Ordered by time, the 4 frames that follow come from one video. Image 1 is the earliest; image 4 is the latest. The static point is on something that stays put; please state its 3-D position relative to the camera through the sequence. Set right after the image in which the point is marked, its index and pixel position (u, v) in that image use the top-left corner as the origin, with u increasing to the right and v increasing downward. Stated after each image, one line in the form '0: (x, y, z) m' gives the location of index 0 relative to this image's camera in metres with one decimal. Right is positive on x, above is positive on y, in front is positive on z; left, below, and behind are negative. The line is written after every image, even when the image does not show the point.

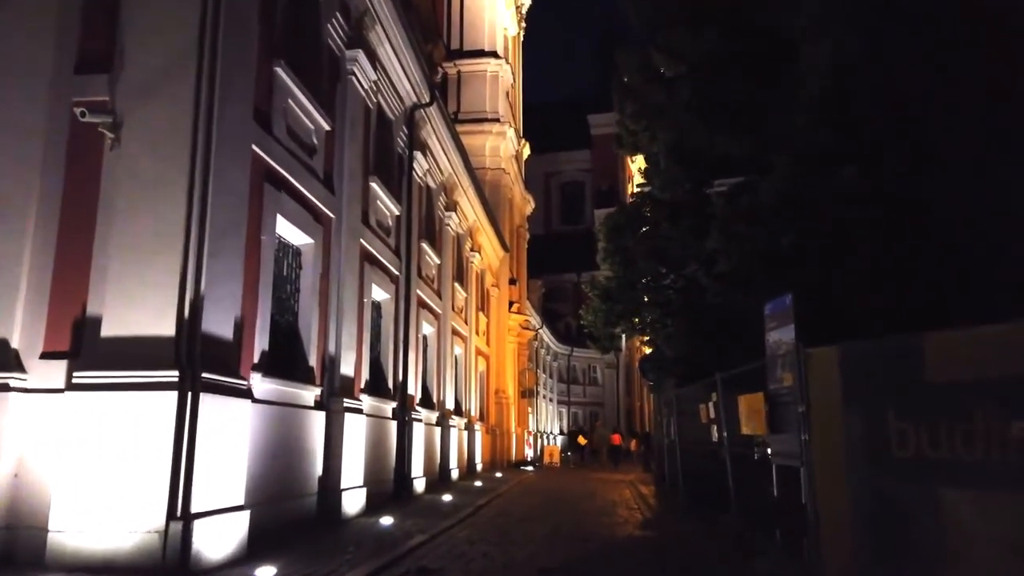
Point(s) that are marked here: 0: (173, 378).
0: (-3.6, -0.9, +7.7) m
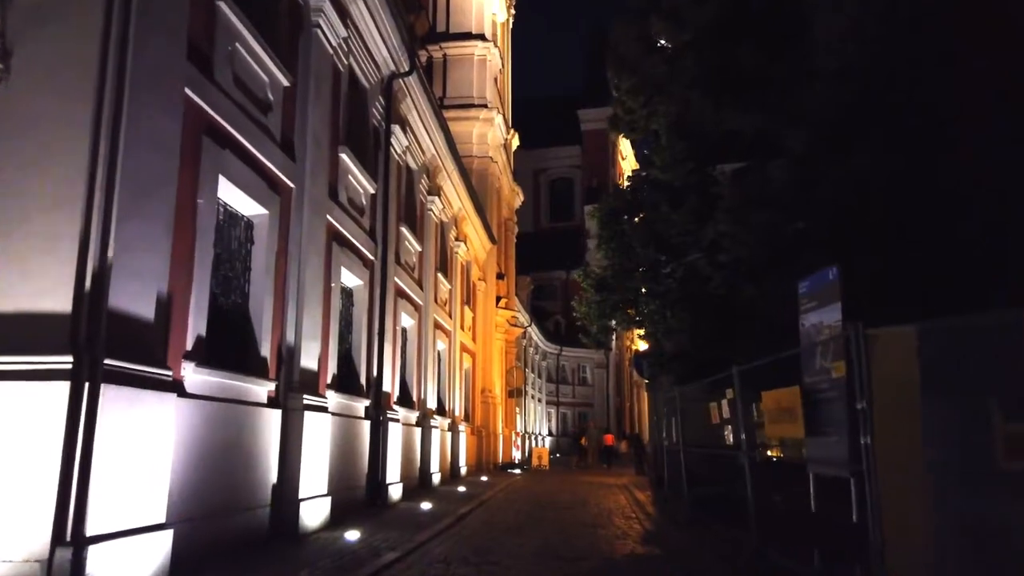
0: (-3.7, -0.6, +6.1) m
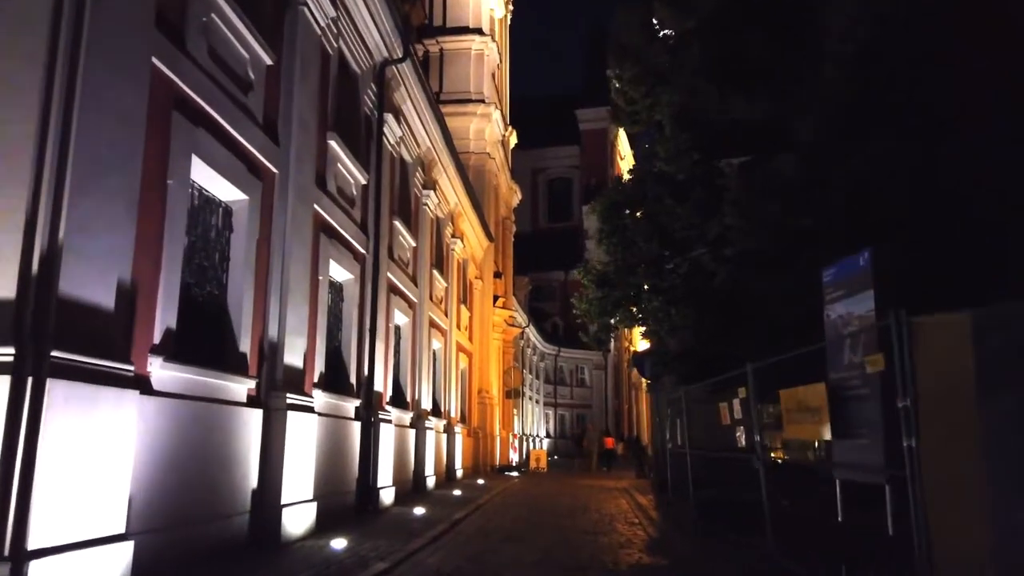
0: (-3.7, -0.5, +5.4) m
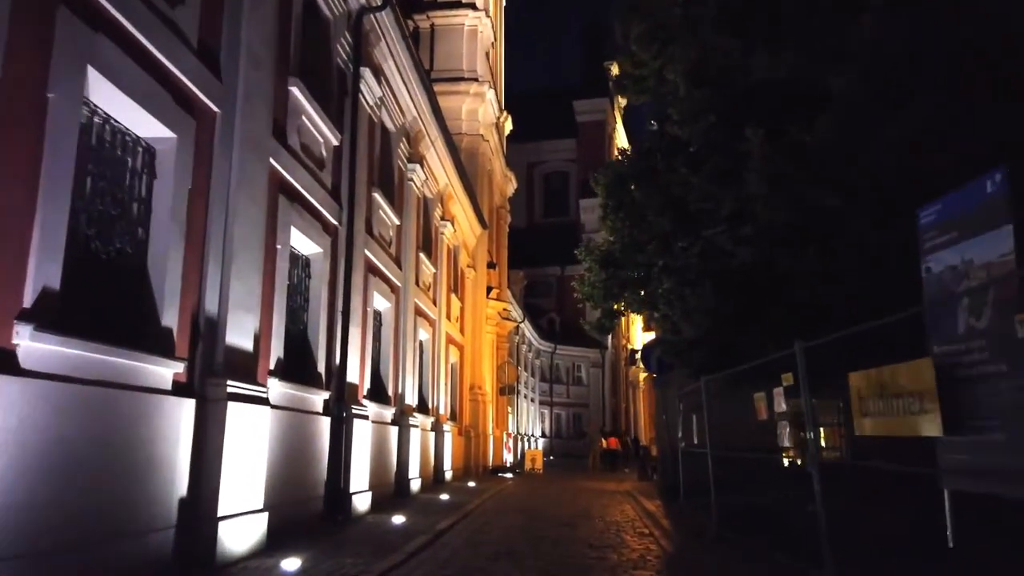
0: (-3.8, -0.1, +3.6) m
